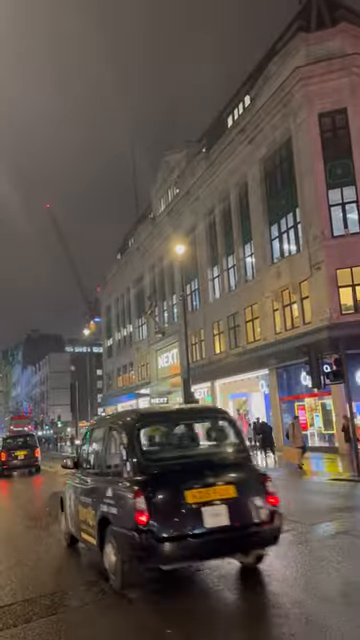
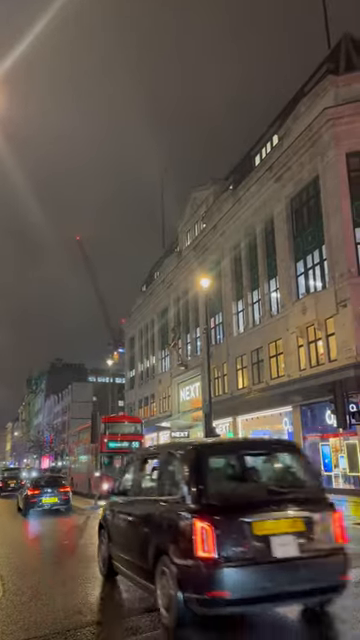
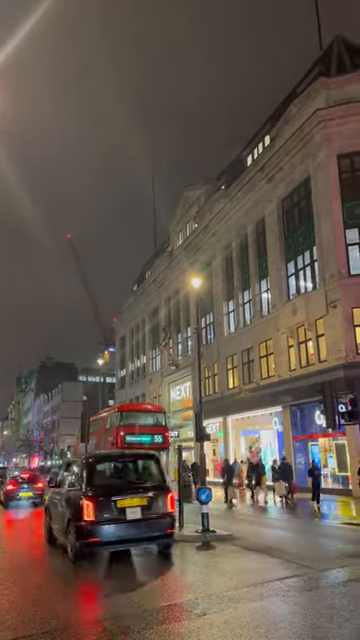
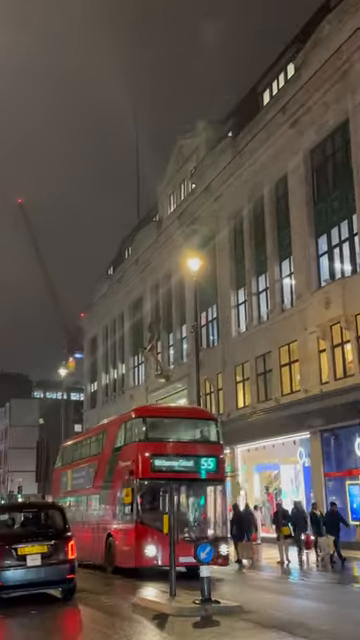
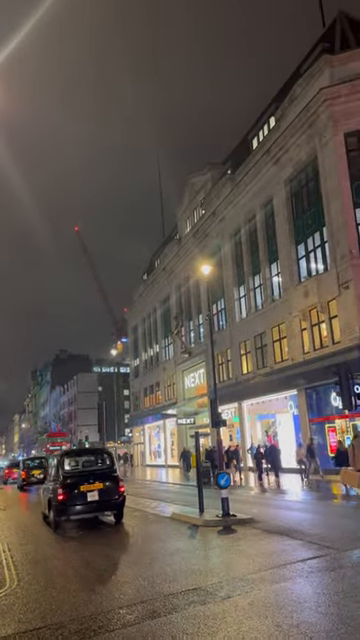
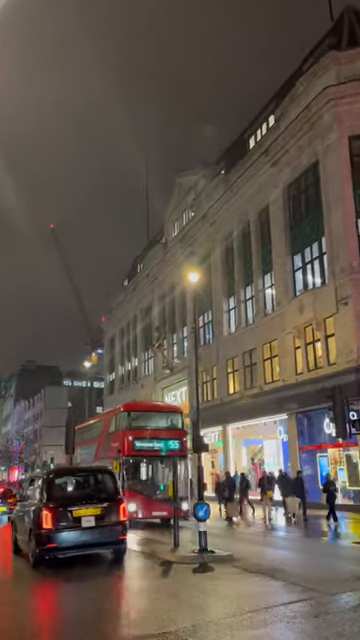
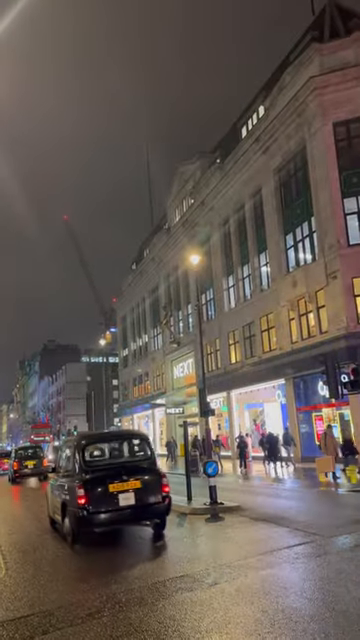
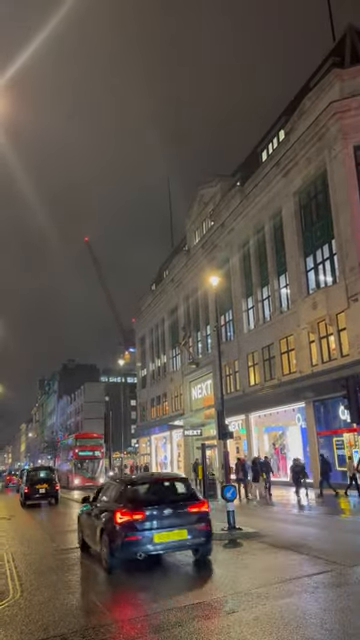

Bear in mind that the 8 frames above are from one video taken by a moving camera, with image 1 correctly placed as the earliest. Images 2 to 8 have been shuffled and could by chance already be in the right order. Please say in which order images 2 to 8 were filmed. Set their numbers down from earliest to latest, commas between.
7, 5, 8, 2, 3, 6, 4
